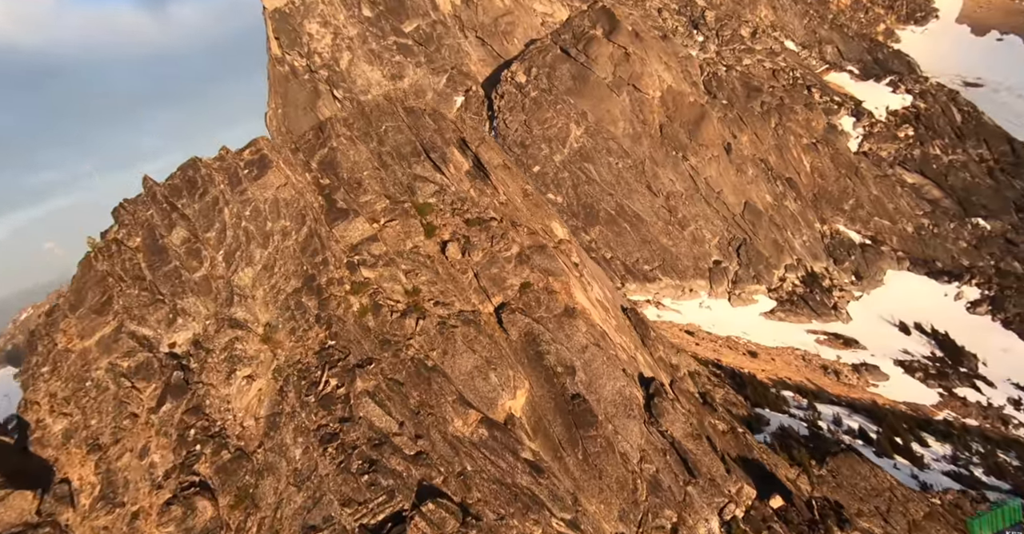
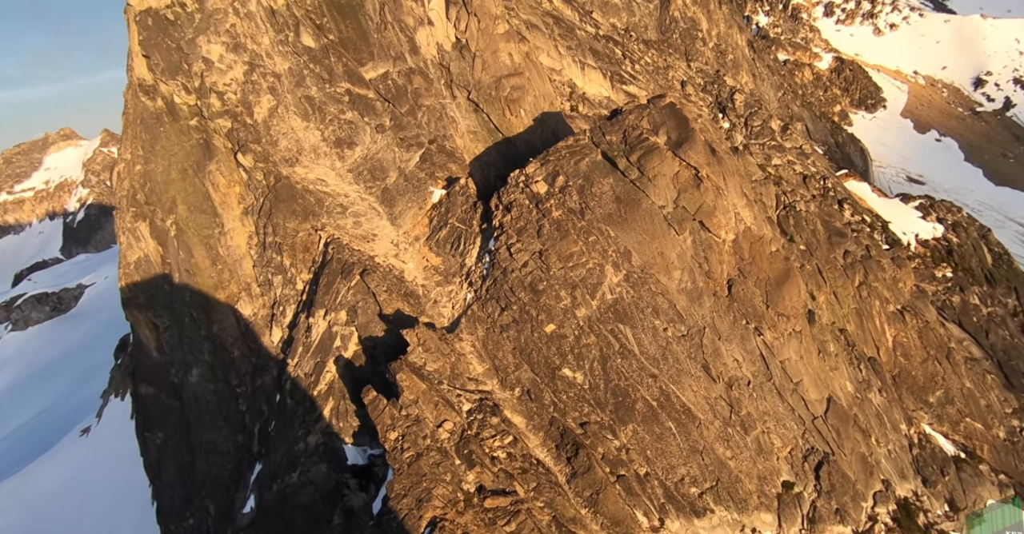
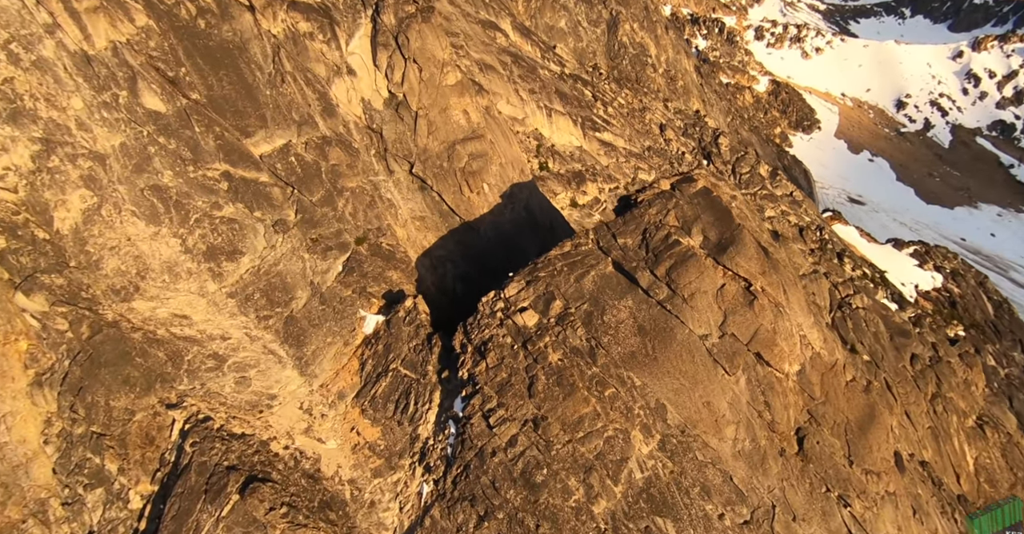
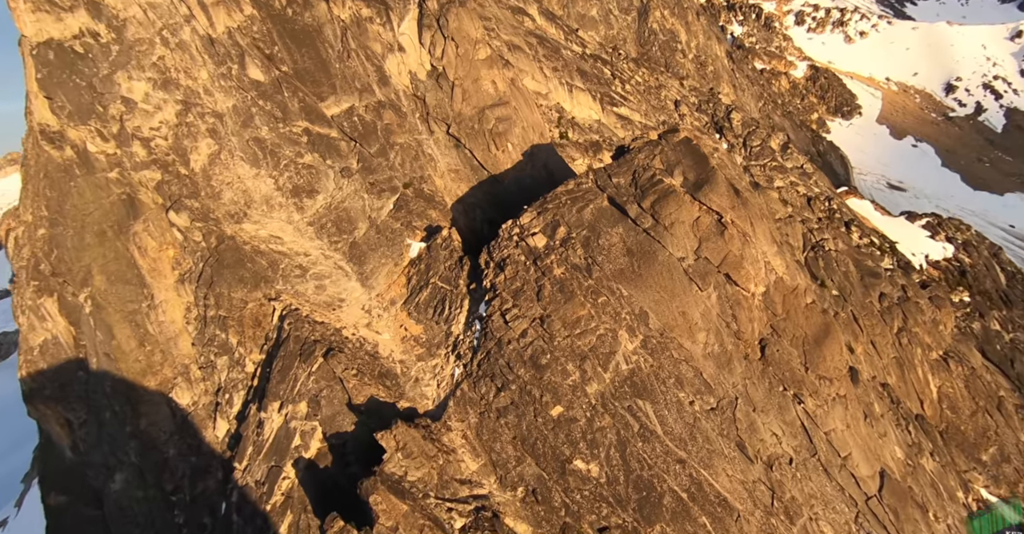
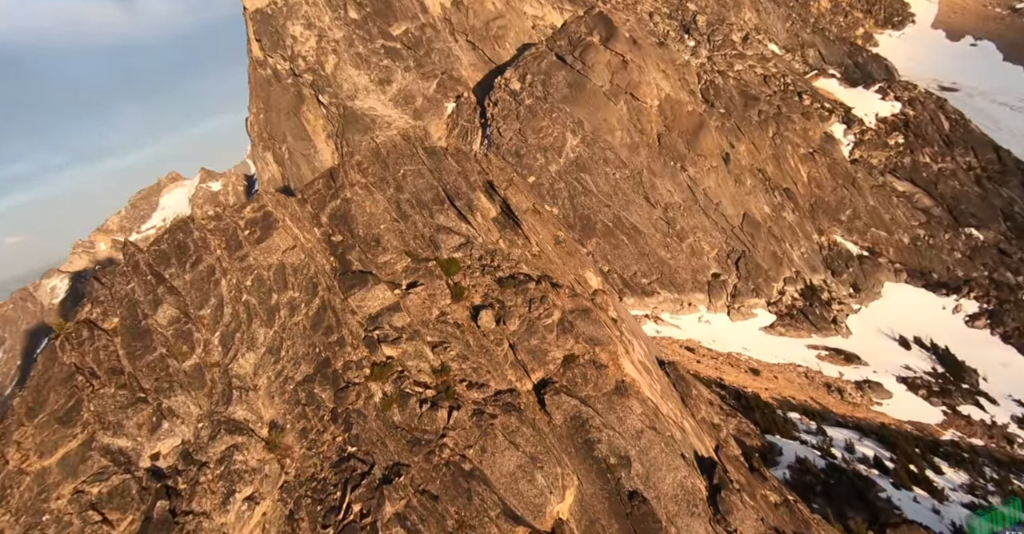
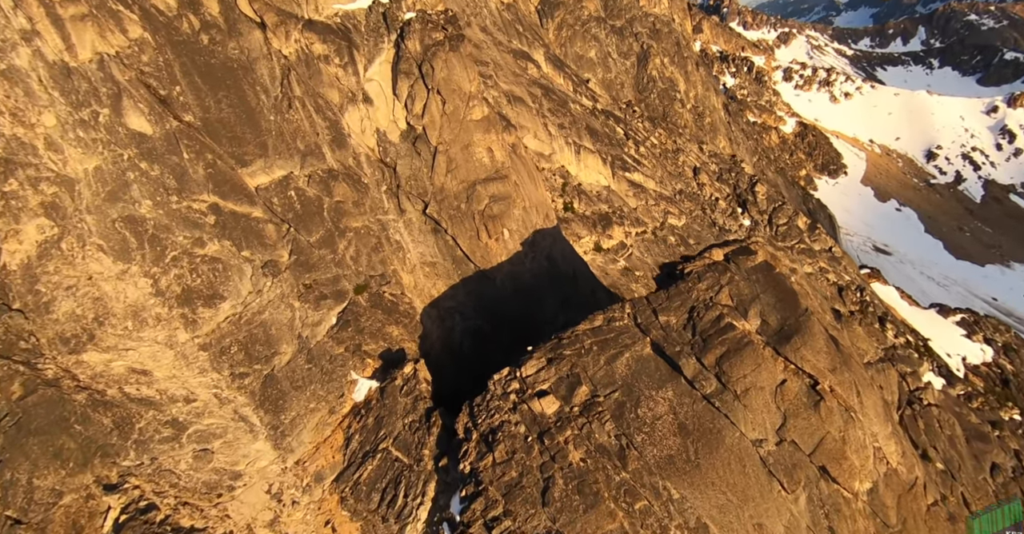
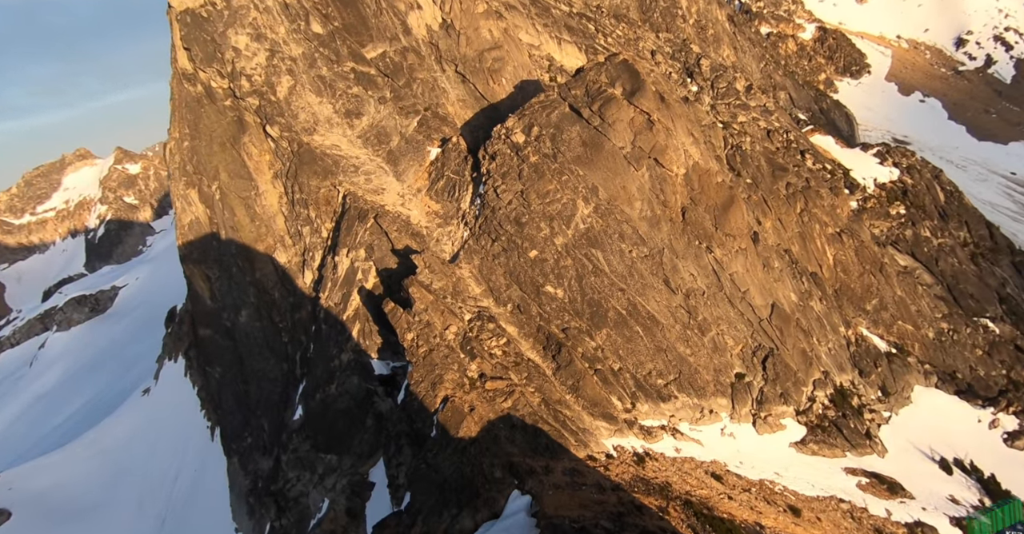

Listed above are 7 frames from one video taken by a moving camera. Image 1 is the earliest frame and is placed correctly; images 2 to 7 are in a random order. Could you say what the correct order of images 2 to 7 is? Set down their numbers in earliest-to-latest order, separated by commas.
5, 7, 2, 4, 3, 6
